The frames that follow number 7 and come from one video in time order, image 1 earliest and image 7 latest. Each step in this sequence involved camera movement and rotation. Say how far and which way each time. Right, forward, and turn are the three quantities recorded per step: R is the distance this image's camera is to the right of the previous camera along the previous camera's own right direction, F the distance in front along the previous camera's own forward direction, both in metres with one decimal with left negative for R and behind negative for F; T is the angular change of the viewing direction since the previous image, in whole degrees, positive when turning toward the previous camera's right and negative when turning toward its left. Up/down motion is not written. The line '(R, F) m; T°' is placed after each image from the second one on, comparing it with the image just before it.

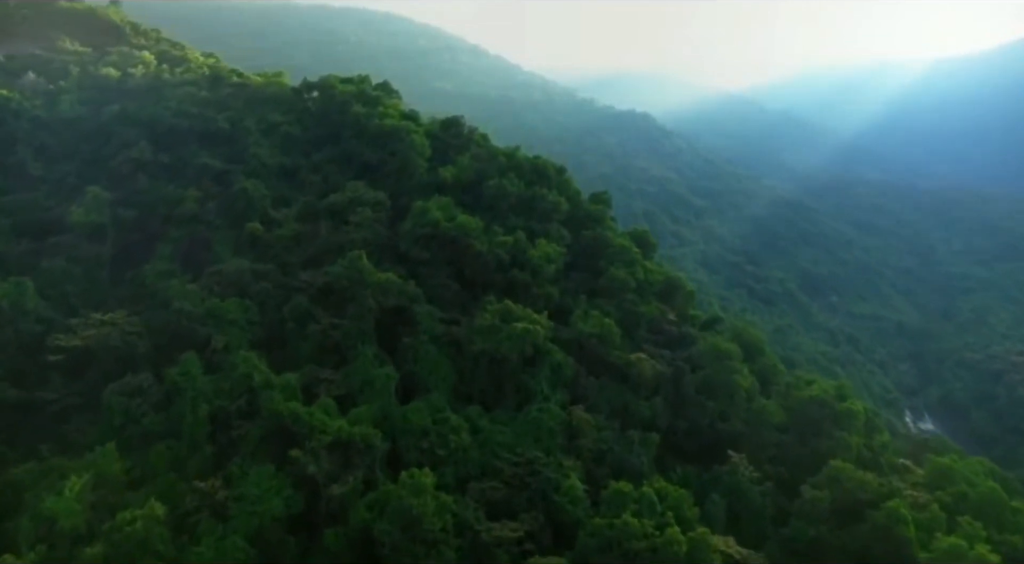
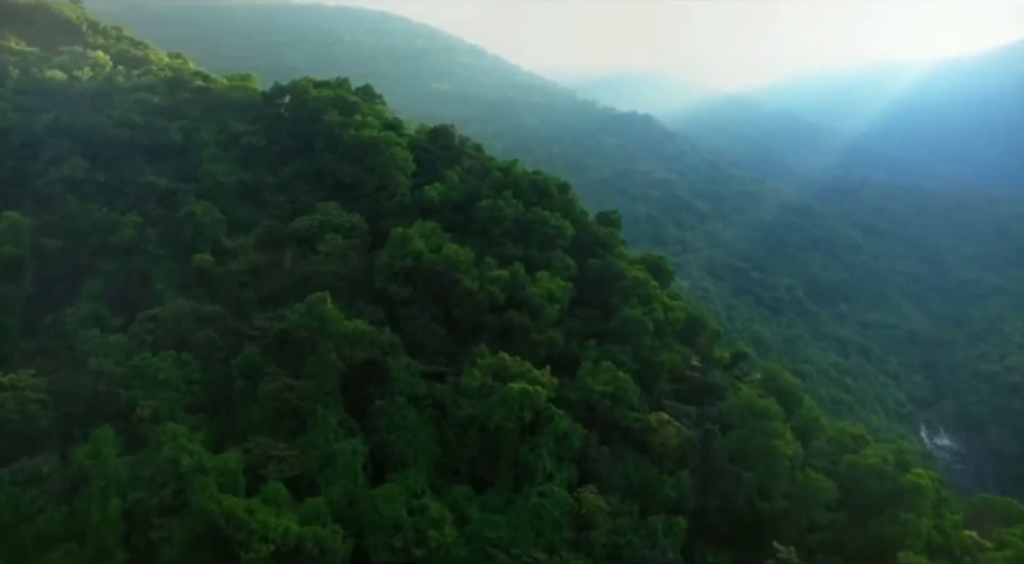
(+0.1, +2.9) m; 0°
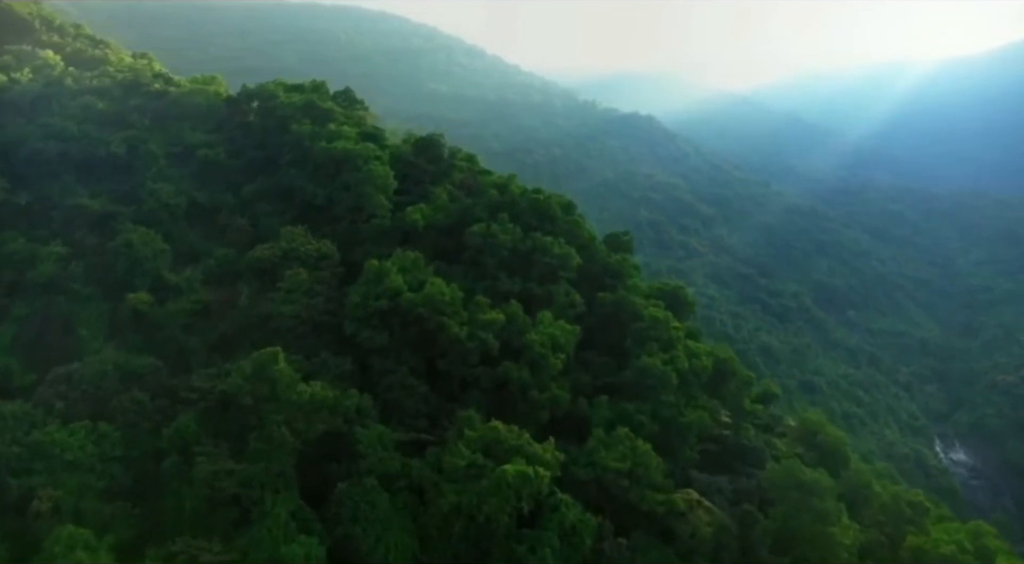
(+0.1, +2.6) m; 0°
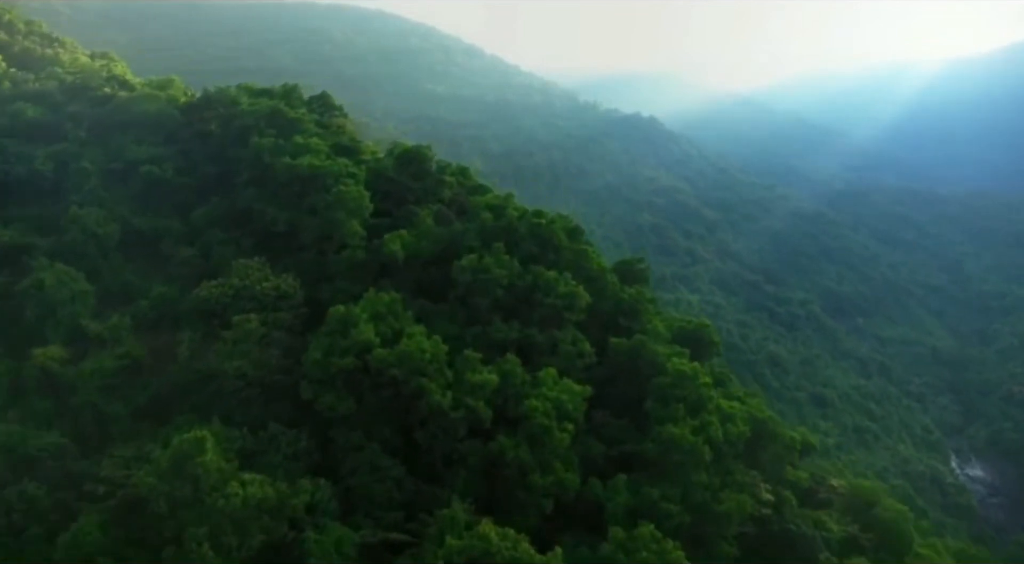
(+0.1, +2.5) m; 0°
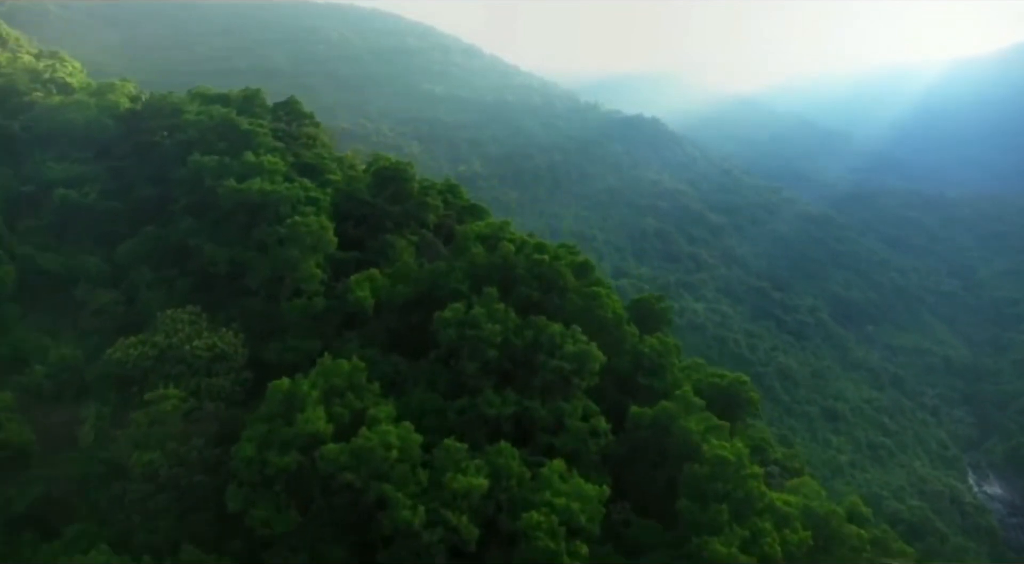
(+0.1, +2.6) m; 0°
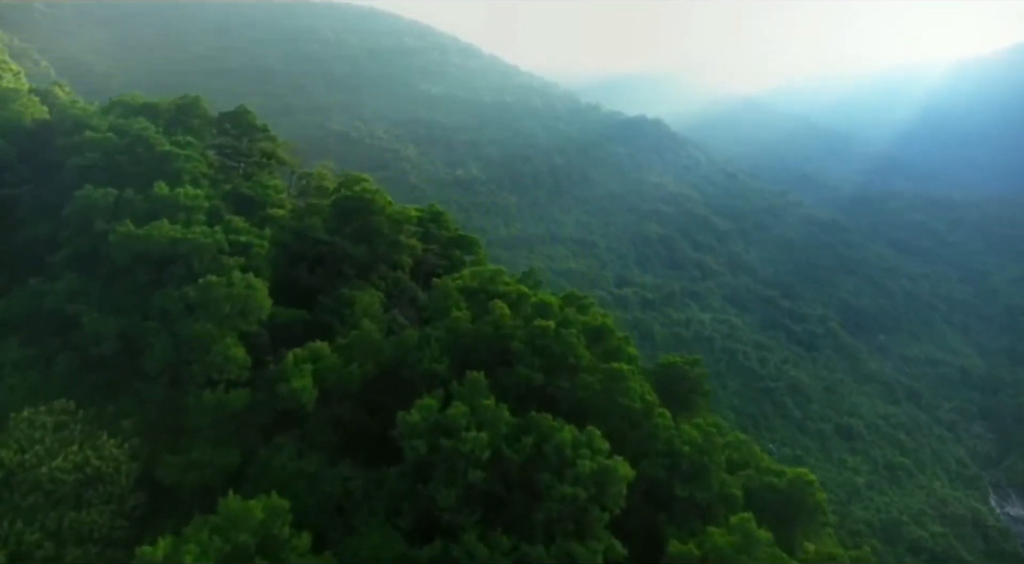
(+0.1, +2.9) m; 0°
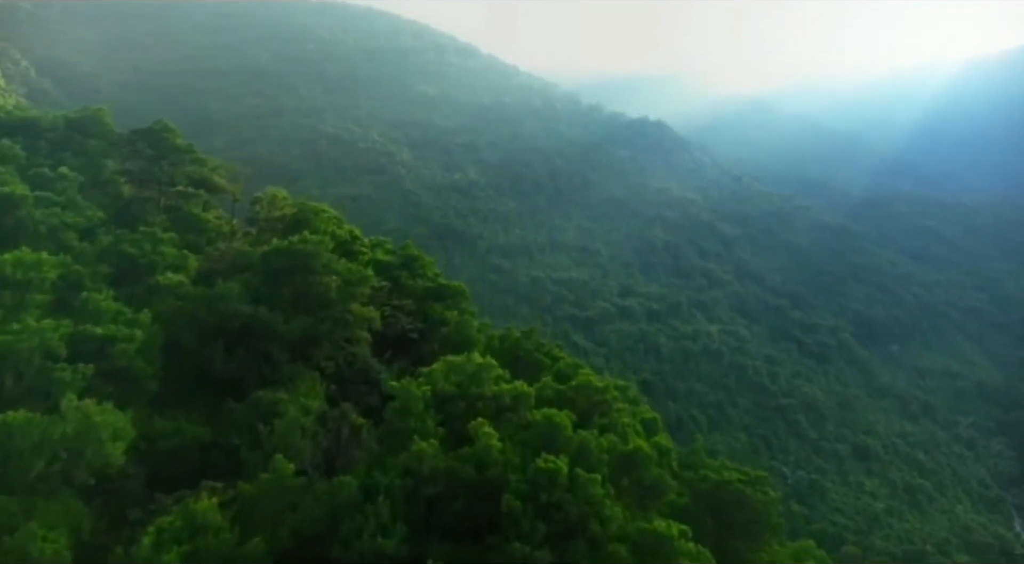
(-0.2, +2.6) m; 0°
